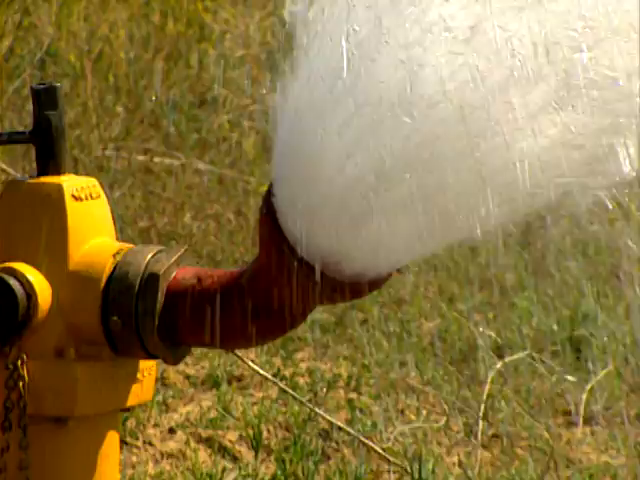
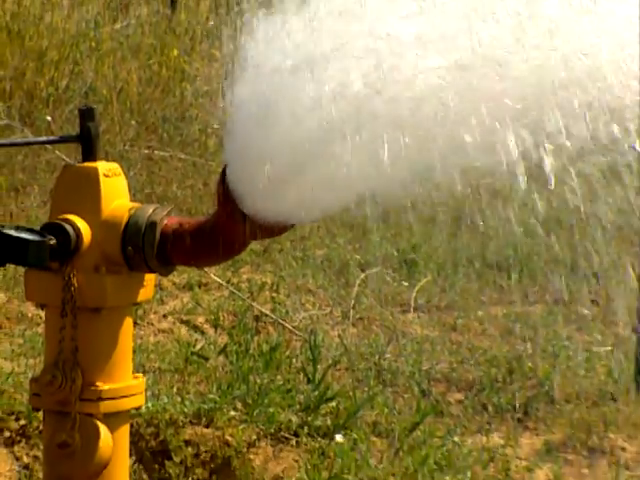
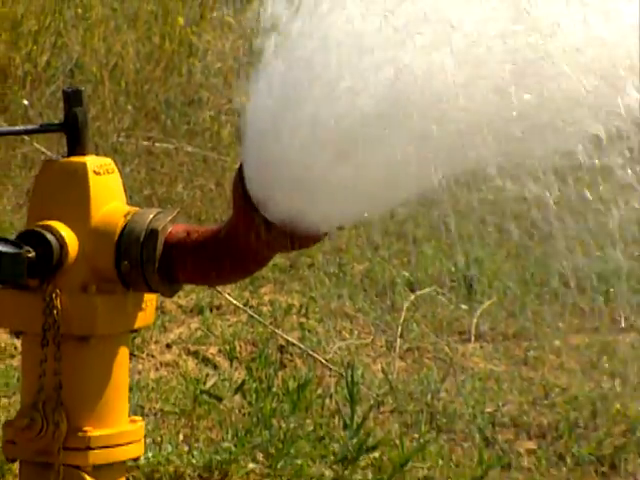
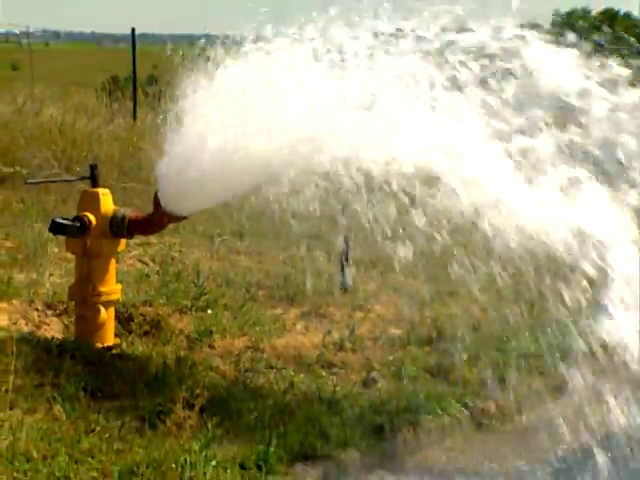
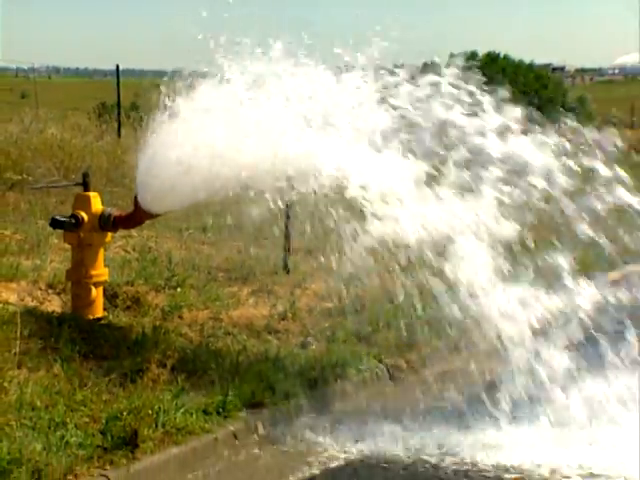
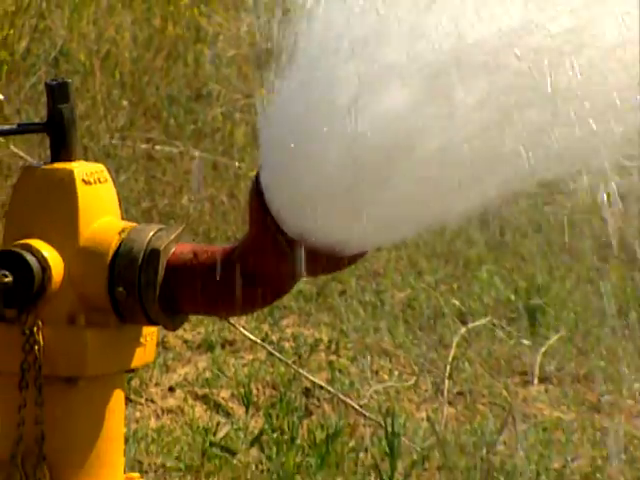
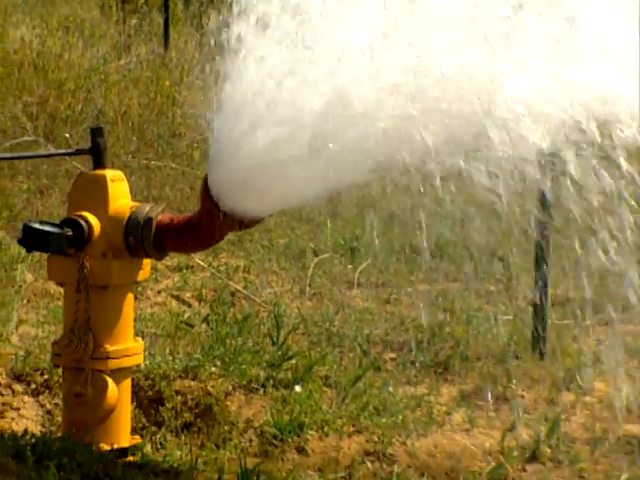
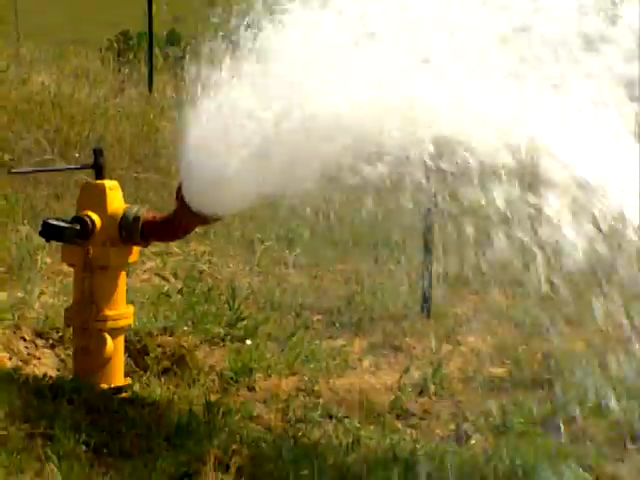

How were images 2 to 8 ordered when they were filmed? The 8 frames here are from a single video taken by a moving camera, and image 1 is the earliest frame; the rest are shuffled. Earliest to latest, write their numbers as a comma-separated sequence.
6, 3, 2, 7, 8, 4, 5
